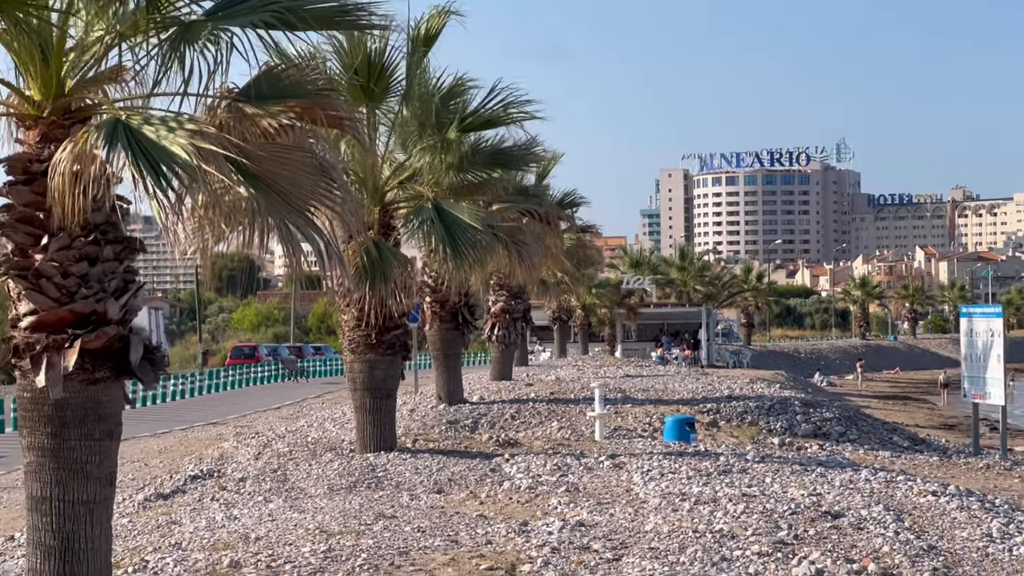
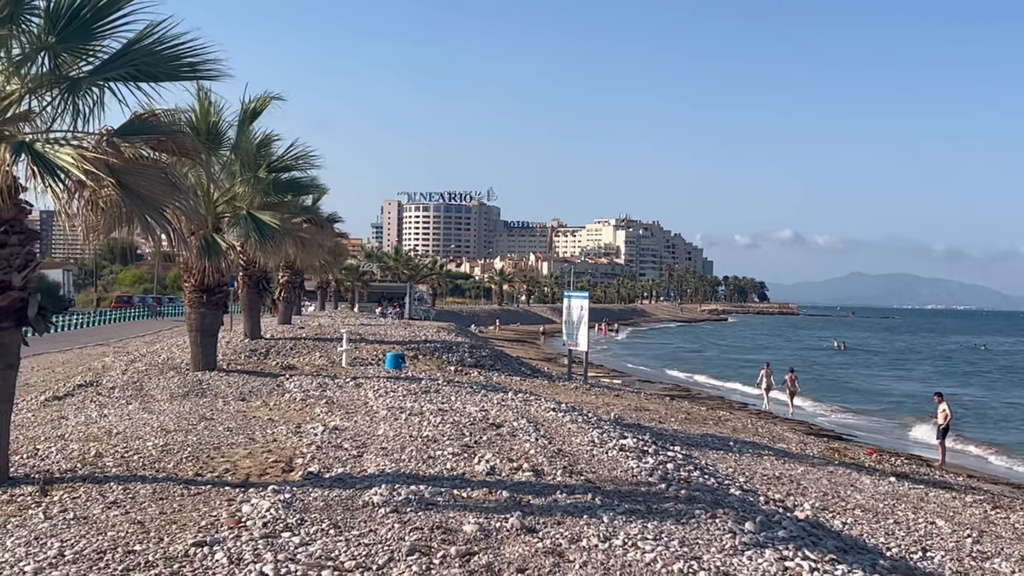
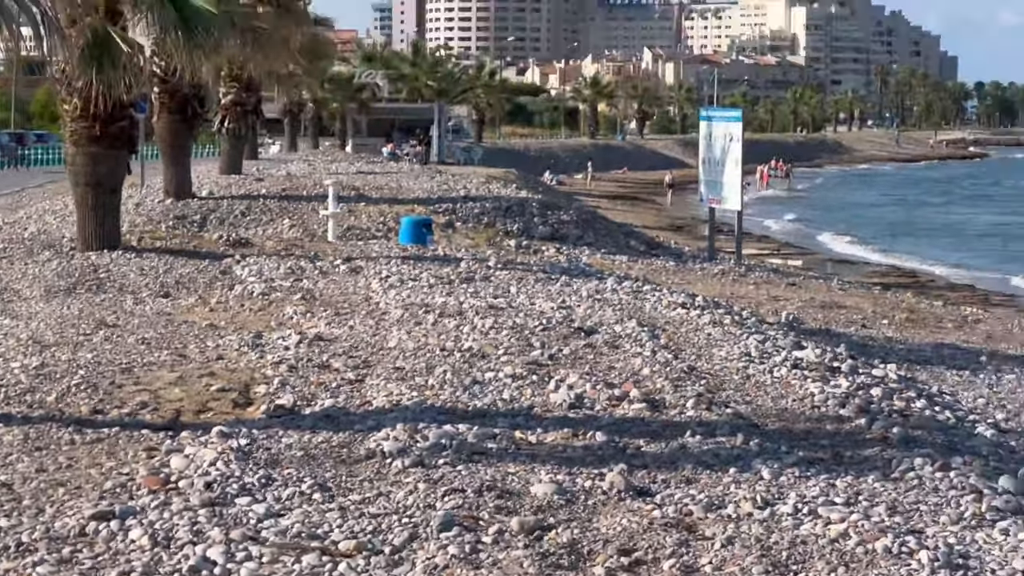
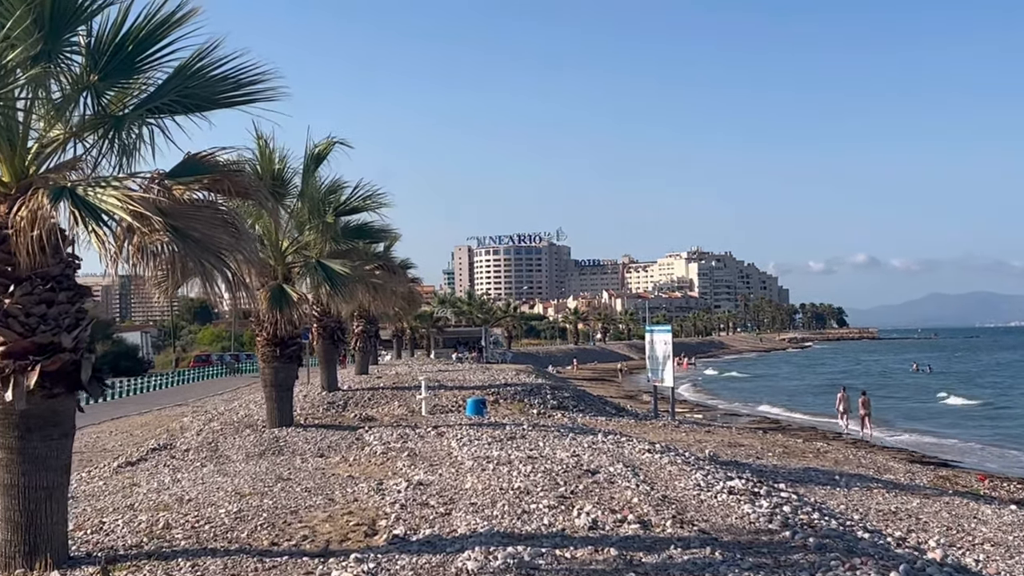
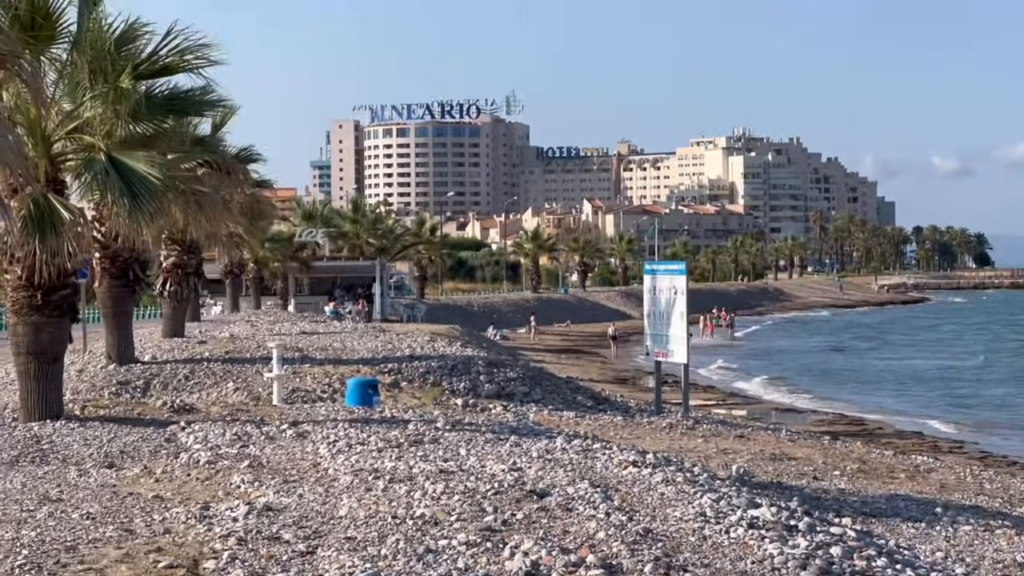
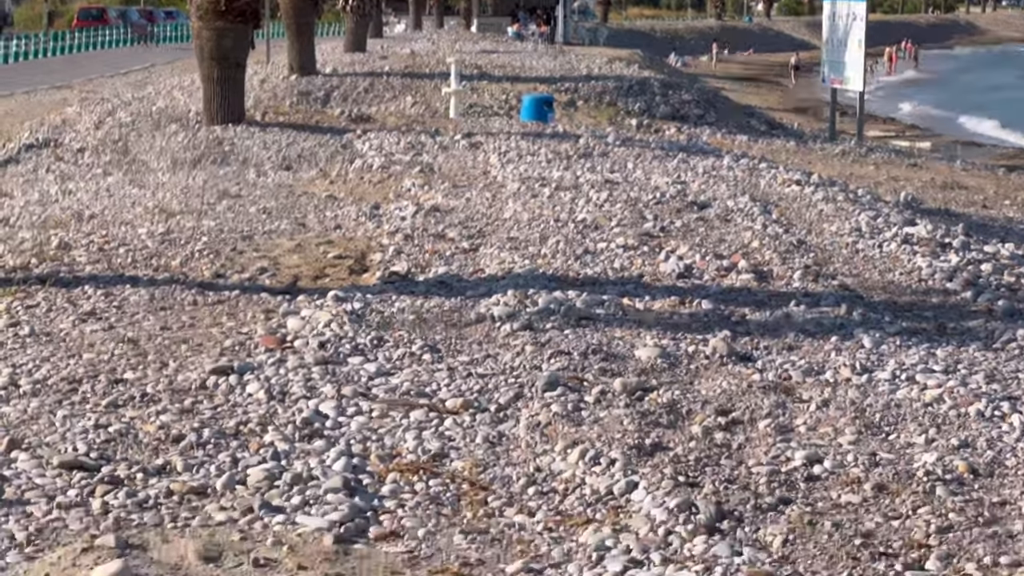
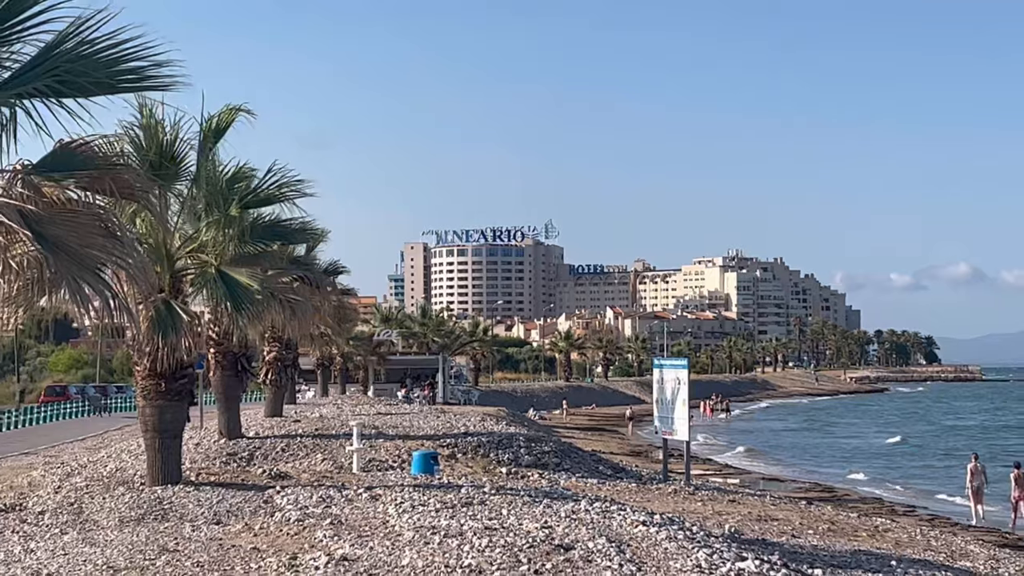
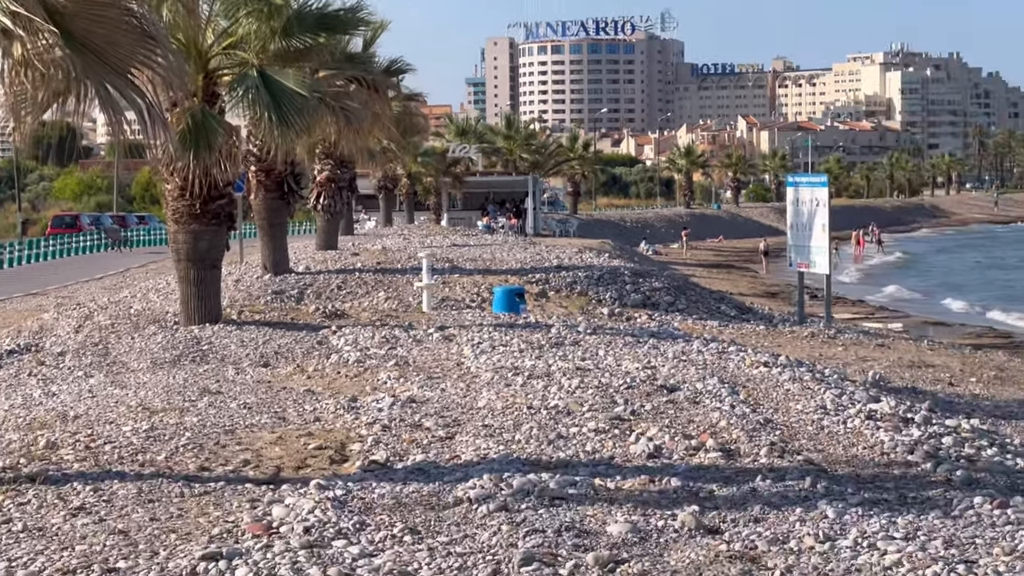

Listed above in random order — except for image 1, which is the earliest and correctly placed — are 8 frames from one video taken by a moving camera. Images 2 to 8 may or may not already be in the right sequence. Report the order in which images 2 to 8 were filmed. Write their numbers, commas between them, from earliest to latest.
8, 6, 3, 5, 7, 2, 4
